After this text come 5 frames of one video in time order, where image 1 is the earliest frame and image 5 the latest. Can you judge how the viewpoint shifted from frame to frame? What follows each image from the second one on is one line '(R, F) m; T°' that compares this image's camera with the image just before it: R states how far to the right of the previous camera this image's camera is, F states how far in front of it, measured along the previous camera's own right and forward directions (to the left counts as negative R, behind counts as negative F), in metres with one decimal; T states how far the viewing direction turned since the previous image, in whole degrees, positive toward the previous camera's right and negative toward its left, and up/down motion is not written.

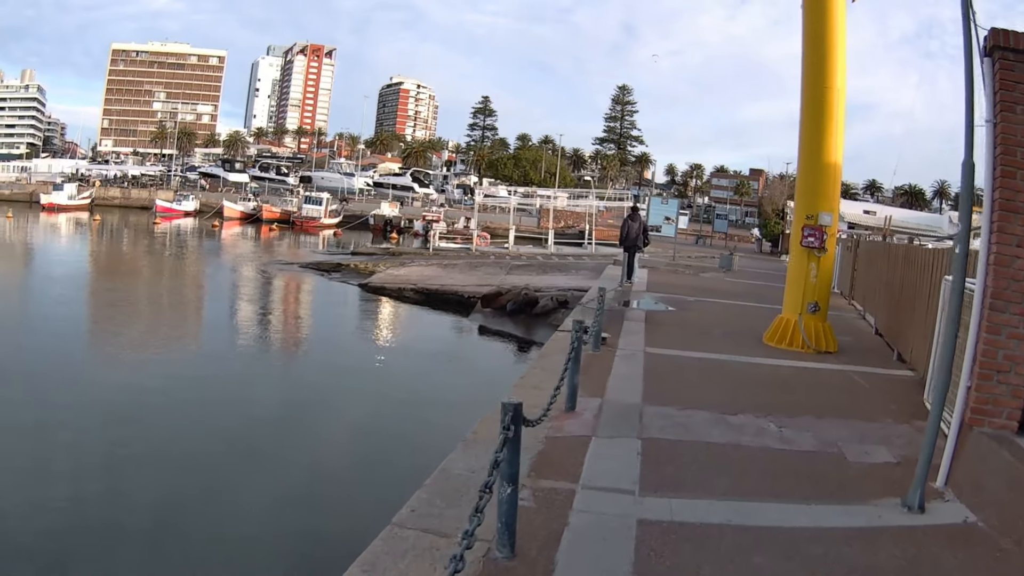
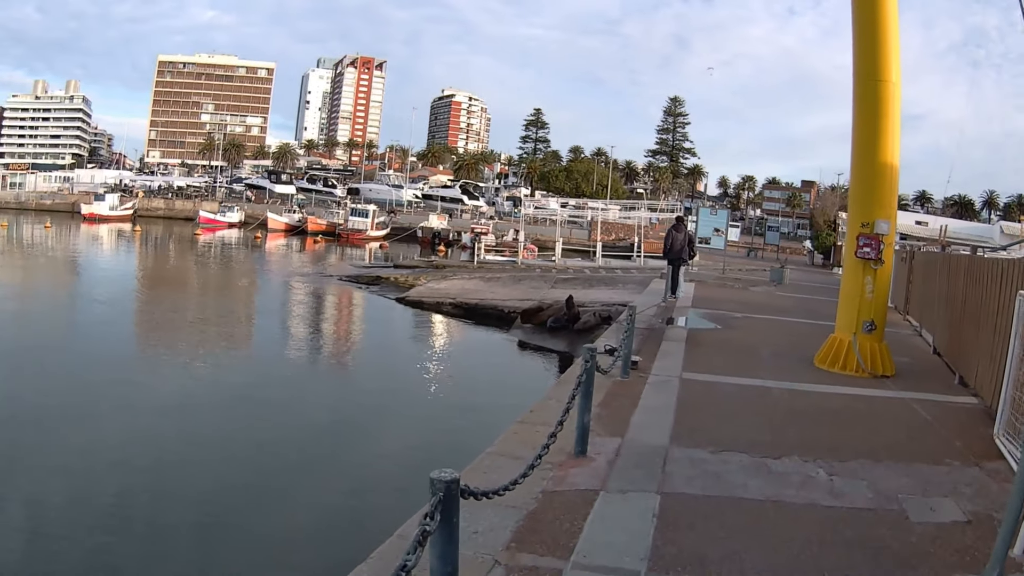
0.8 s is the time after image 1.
(+0.2, +0.6) m; -4°
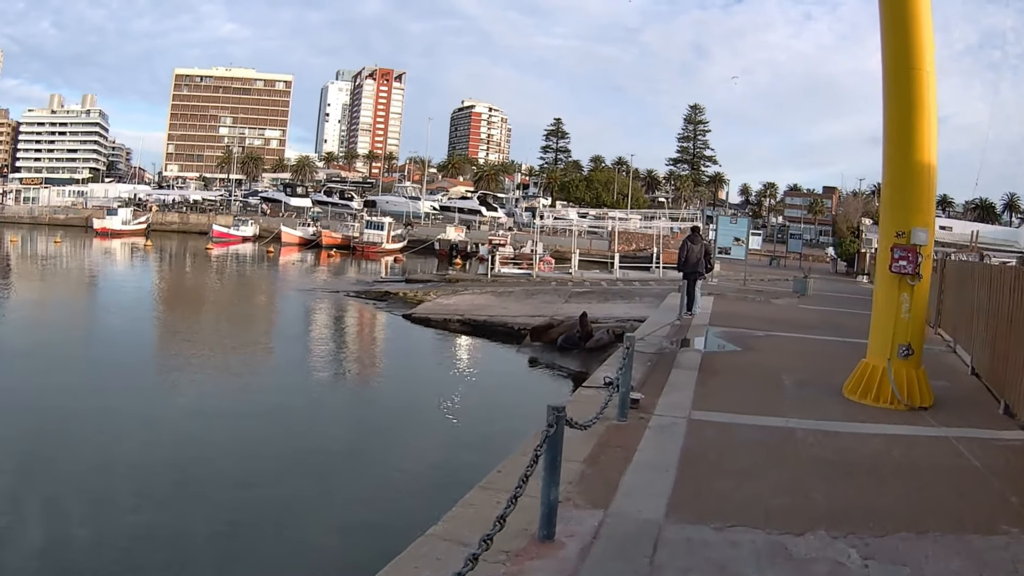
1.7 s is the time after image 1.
(+0.2, +0.6) m; -2°
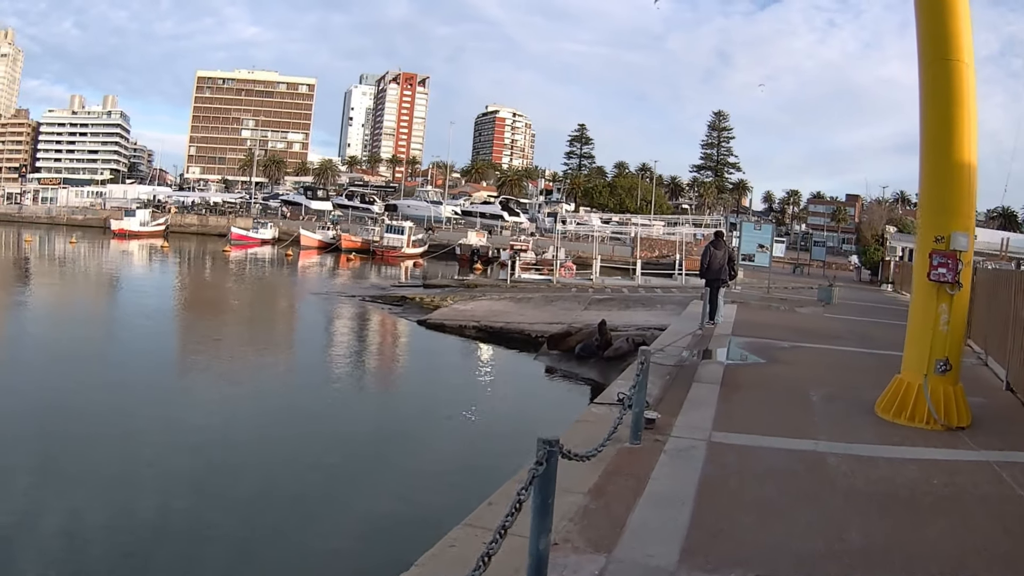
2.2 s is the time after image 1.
(+0.2, +0.6) m; -2°
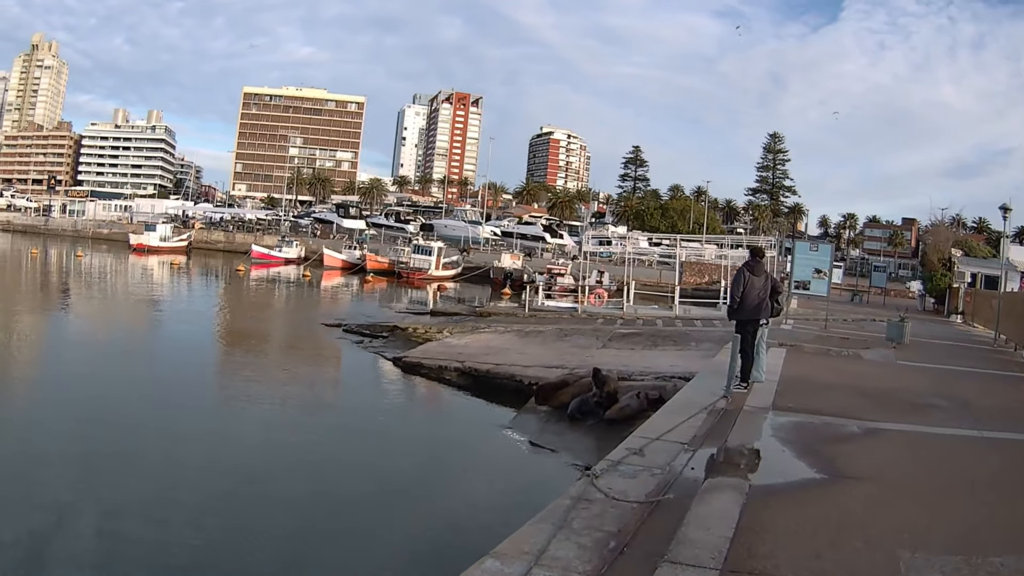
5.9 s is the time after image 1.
(+0.6, +1.2) m; -4°
